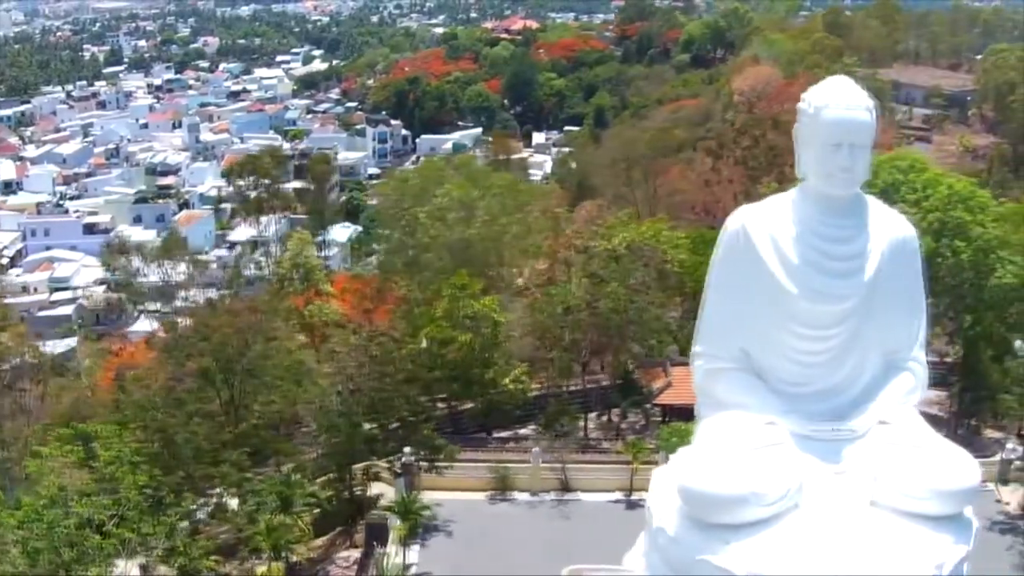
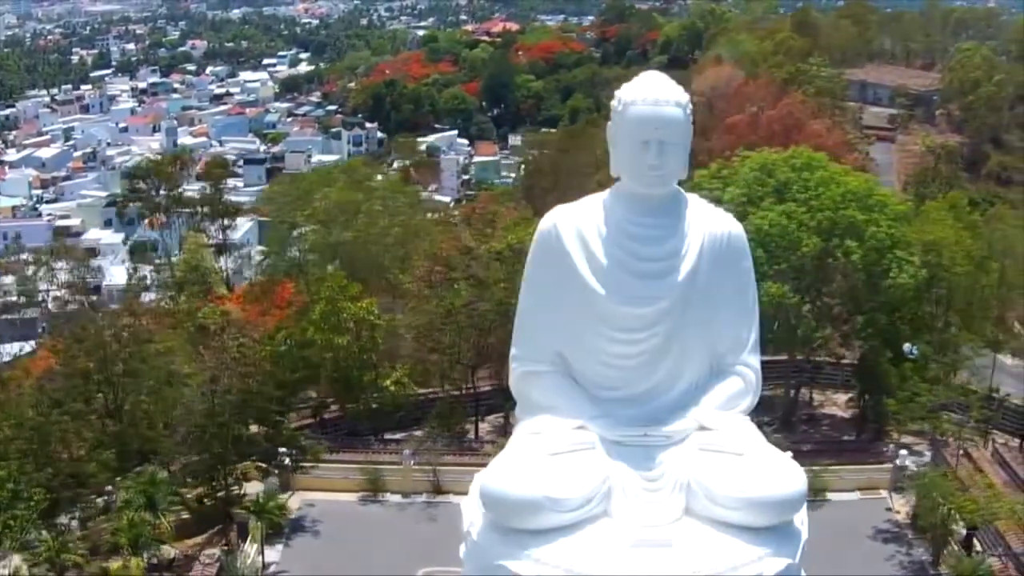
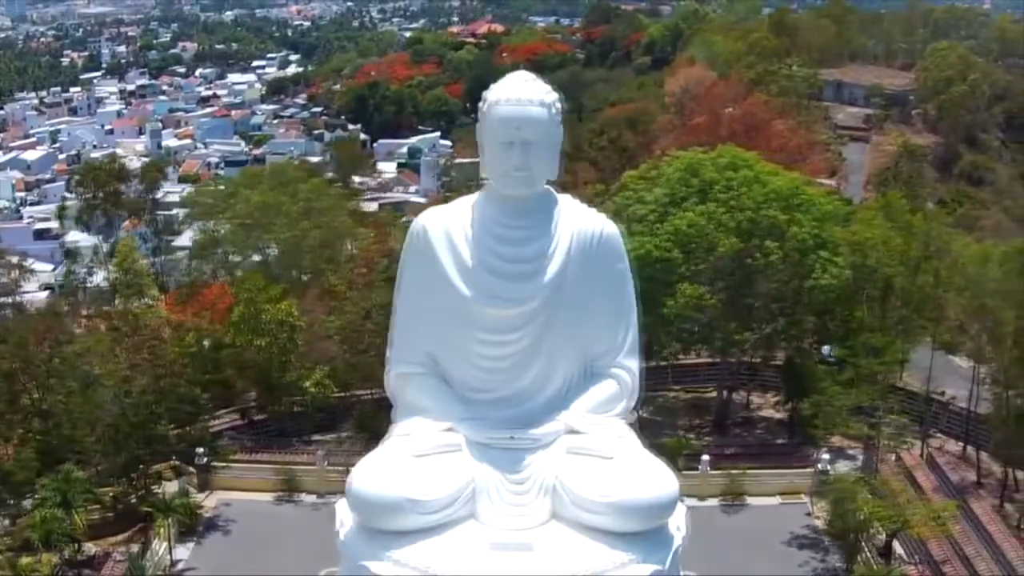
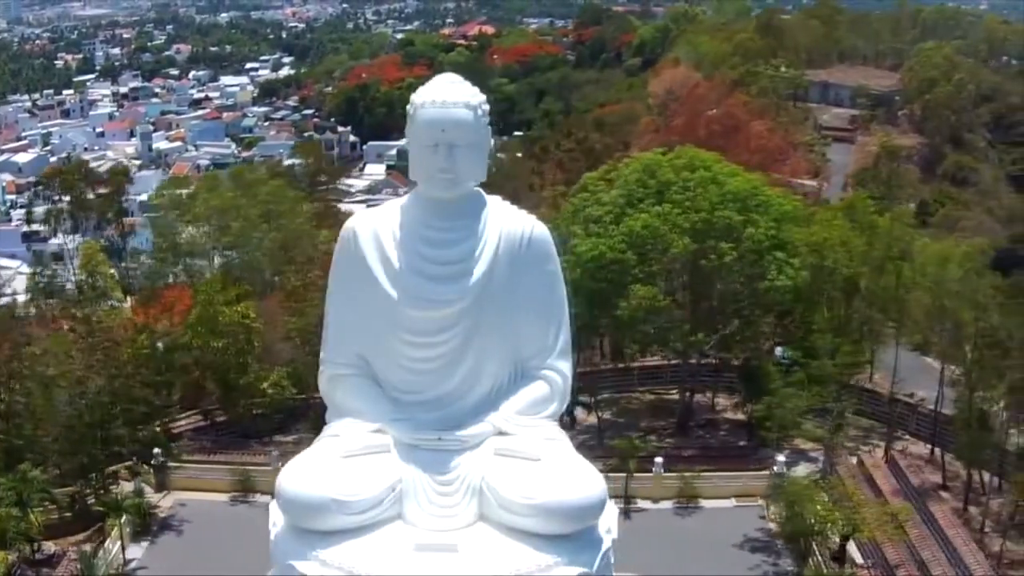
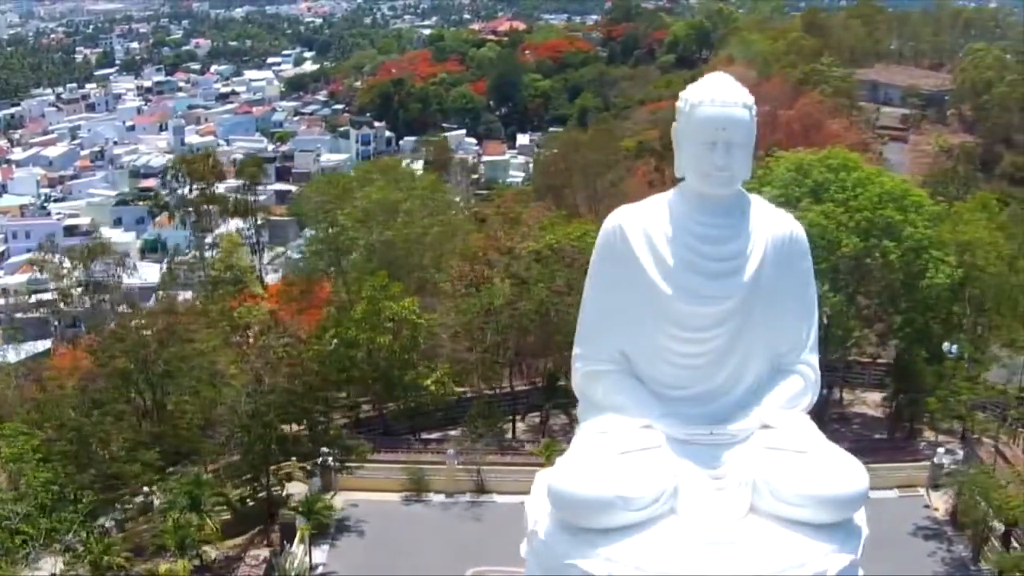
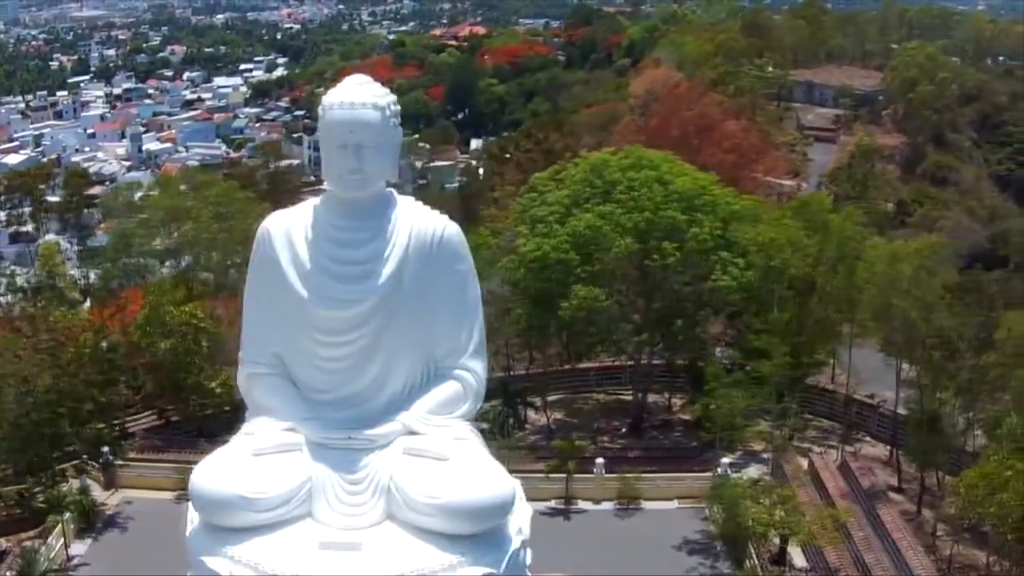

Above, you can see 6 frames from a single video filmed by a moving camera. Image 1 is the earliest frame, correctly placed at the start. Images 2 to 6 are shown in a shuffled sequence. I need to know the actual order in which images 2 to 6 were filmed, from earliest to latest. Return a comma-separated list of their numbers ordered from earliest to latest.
5, 2, 3, 4, 6
